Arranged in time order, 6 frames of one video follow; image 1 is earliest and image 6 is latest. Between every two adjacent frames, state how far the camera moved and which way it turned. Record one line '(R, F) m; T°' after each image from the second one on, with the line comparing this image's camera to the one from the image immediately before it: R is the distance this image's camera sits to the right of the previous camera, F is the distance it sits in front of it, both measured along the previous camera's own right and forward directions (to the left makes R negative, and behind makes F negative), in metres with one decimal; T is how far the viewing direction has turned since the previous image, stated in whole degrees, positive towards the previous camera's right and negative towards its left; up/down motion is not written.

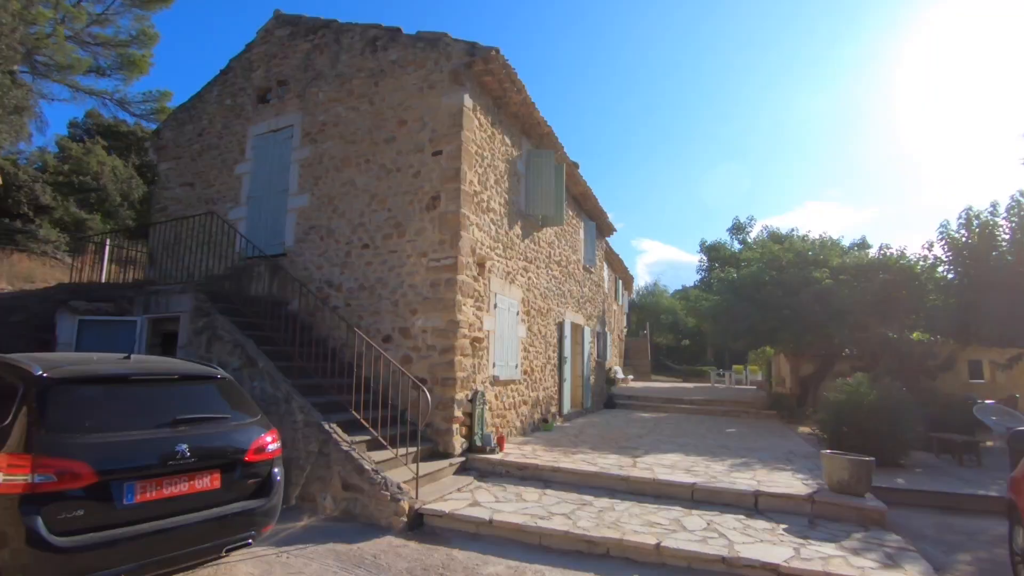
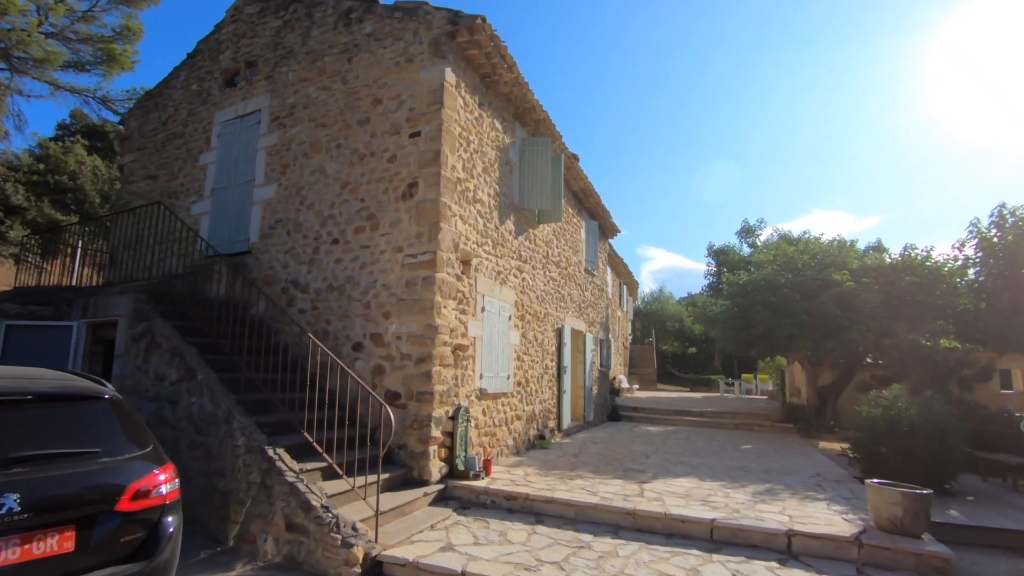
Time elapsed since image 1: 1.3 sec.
(+0.2, +0.8) m; 0°
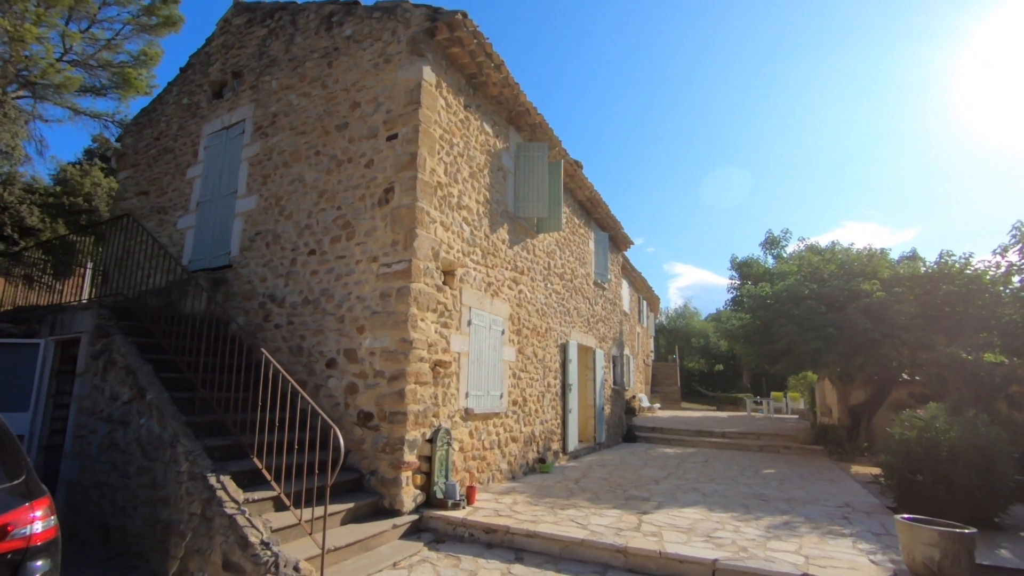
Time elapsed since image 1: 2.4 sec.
(+0.4, +0.4) m; -3°
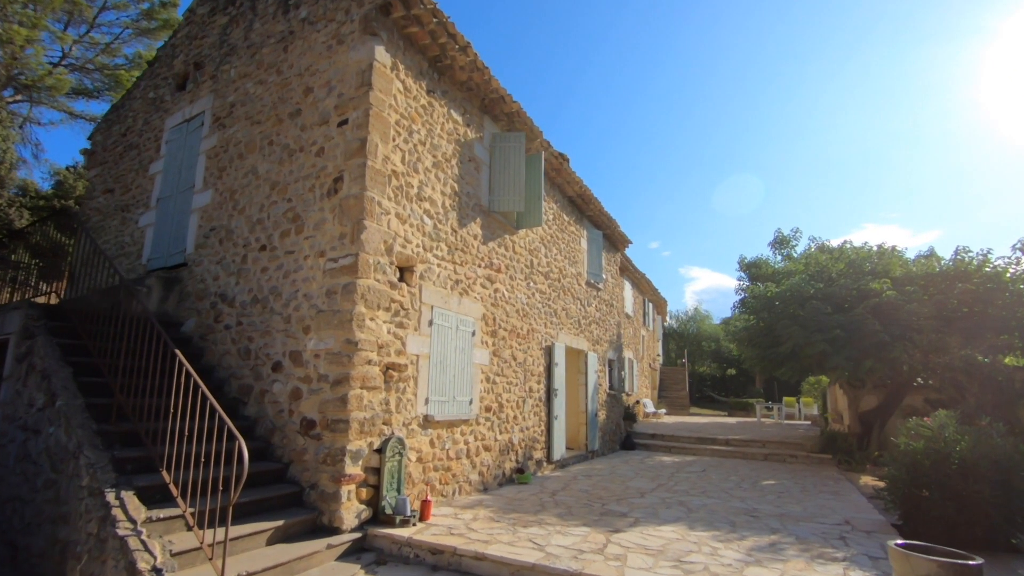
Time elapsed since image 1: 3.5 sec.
(+0.5, +0.4) m; -2°
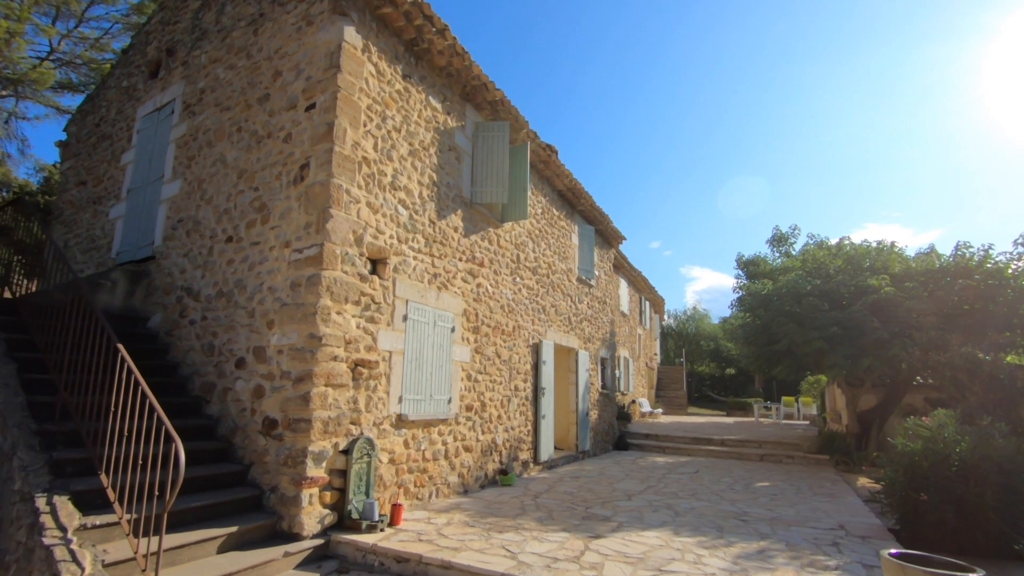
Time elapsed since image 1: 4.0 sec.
(+0.2, +0.2) m; 0°
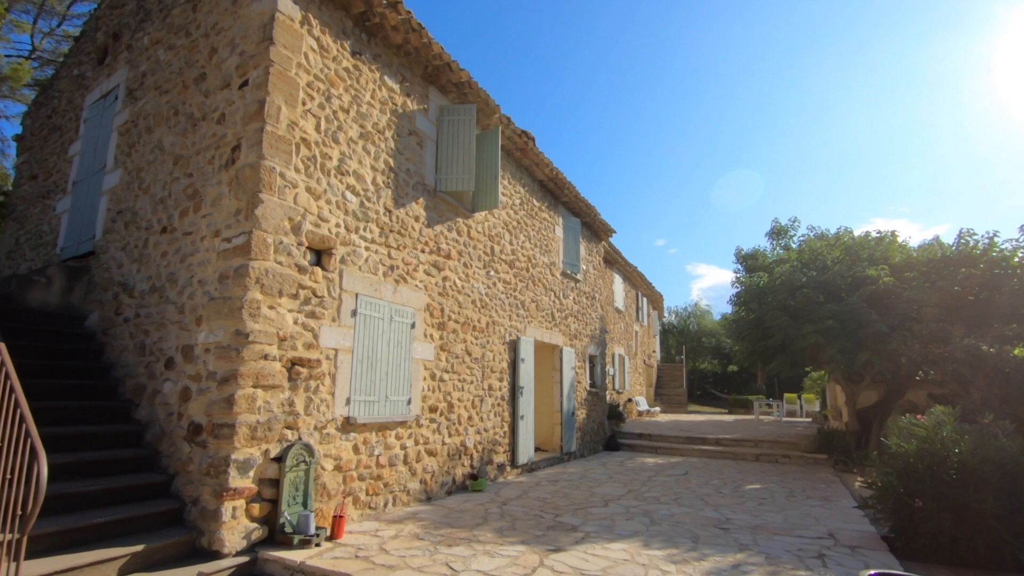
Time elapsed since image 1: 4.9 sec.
(+0.4, +0.4) m; -1°
